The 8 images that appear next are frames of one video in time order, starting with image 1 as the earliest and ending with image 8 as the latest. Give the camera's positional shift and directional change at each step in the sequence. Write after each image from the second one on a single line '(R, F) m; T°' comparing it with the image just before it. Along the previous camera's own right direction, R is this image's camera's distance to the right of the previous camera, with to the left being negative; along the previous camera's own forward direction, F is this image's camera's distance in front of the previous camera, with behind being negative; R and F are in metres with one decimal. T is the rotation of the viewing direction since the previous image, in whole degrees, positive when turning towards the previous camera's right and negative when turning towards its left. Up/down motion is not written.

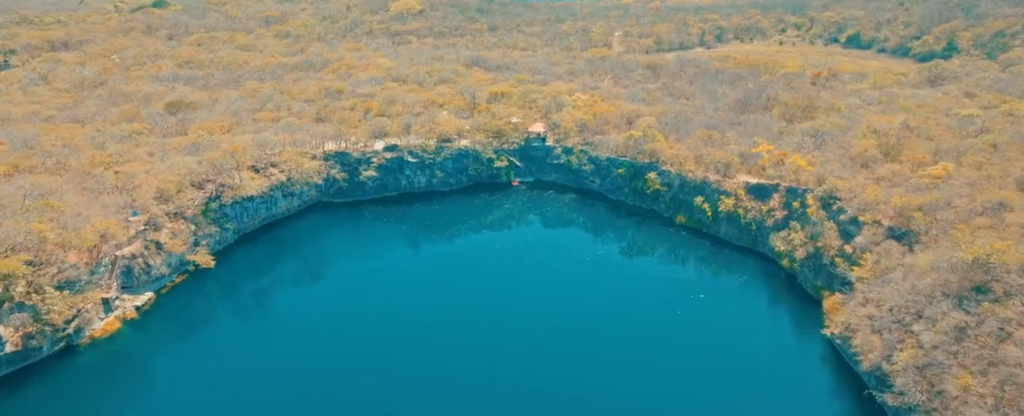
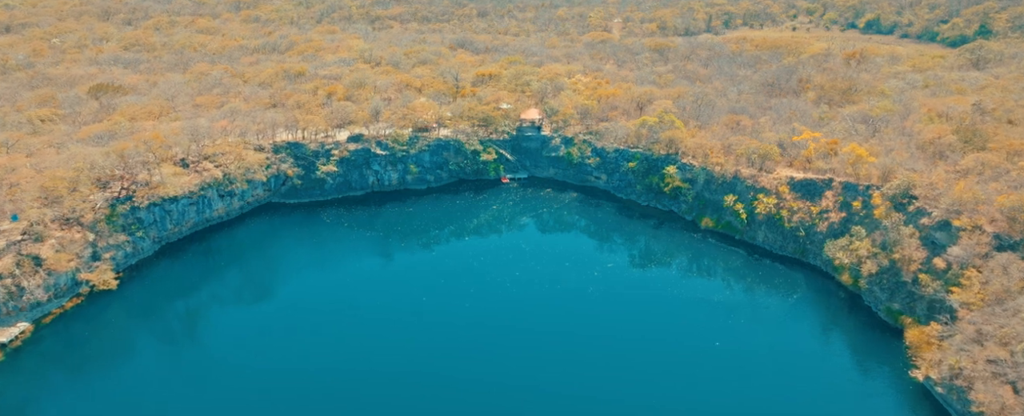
(+0.6, +23.4) m; 0°
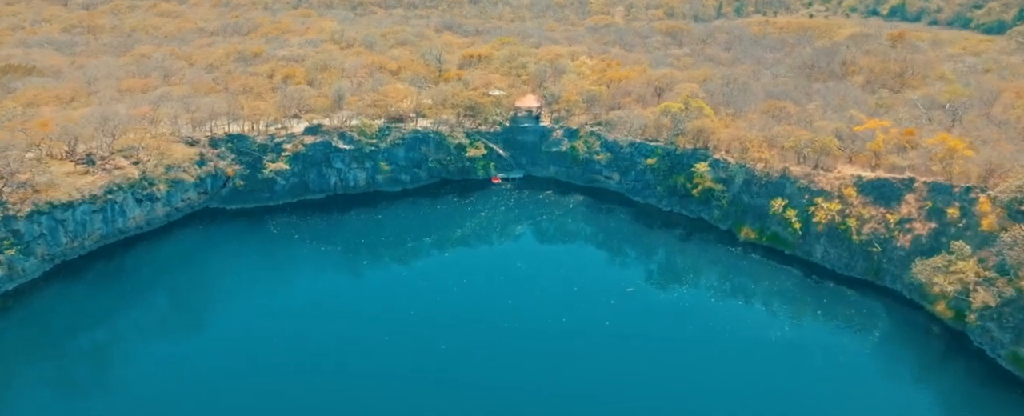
(+0.4, +21.2) m; 0°
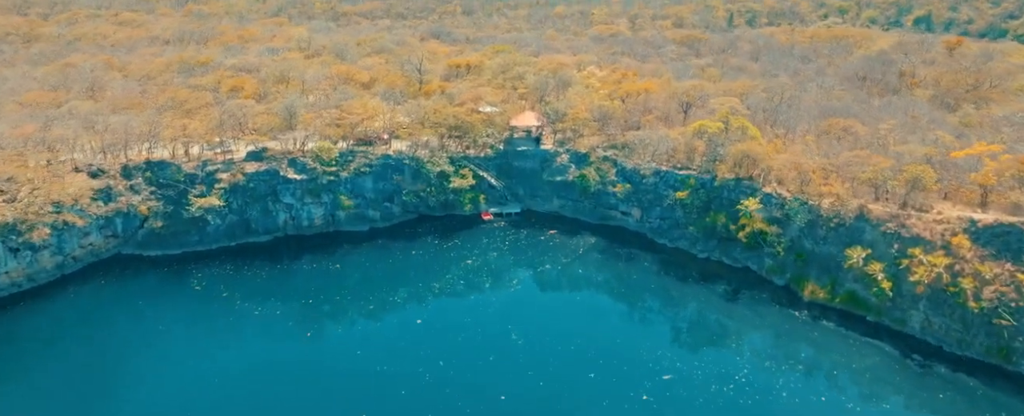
(+0.2, +19.8) m; 0°
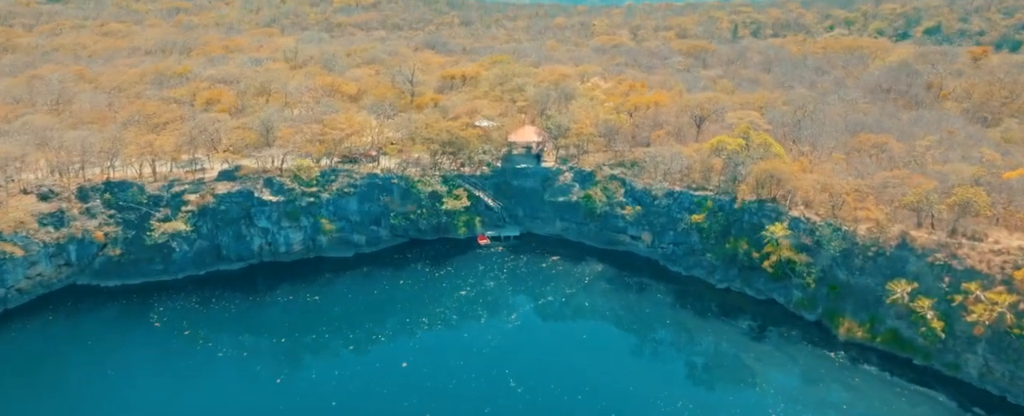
(0.0, +7.2) m; 0°
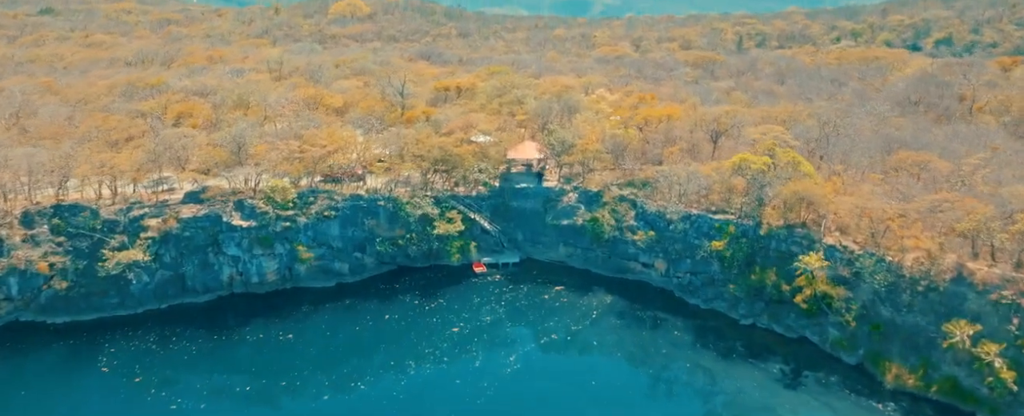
(0.0, +7.3) m; 0°
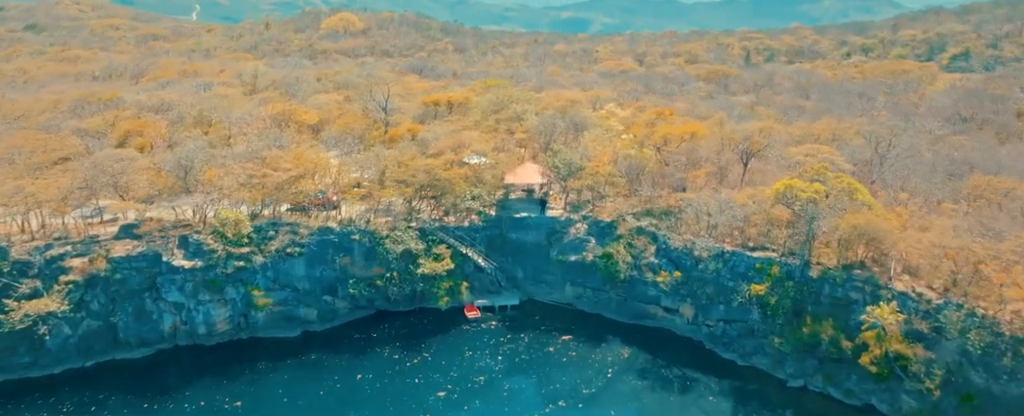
(0.0, +10.5) m; 0°
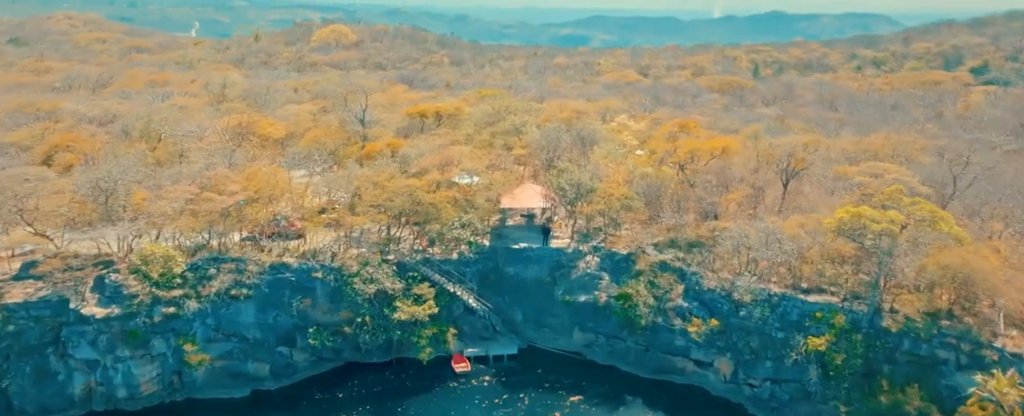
(+0.1, +10.4) m; 0°
